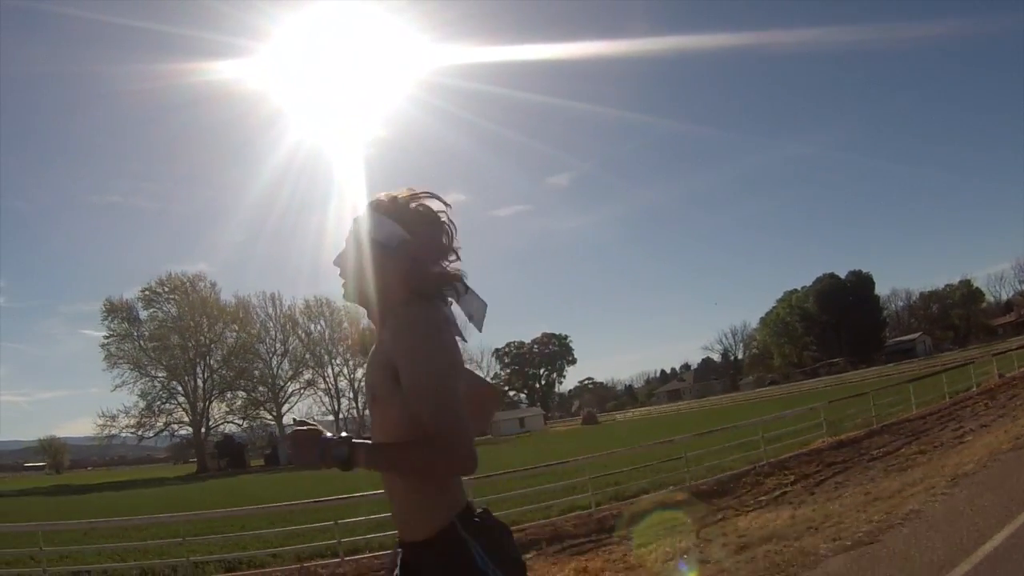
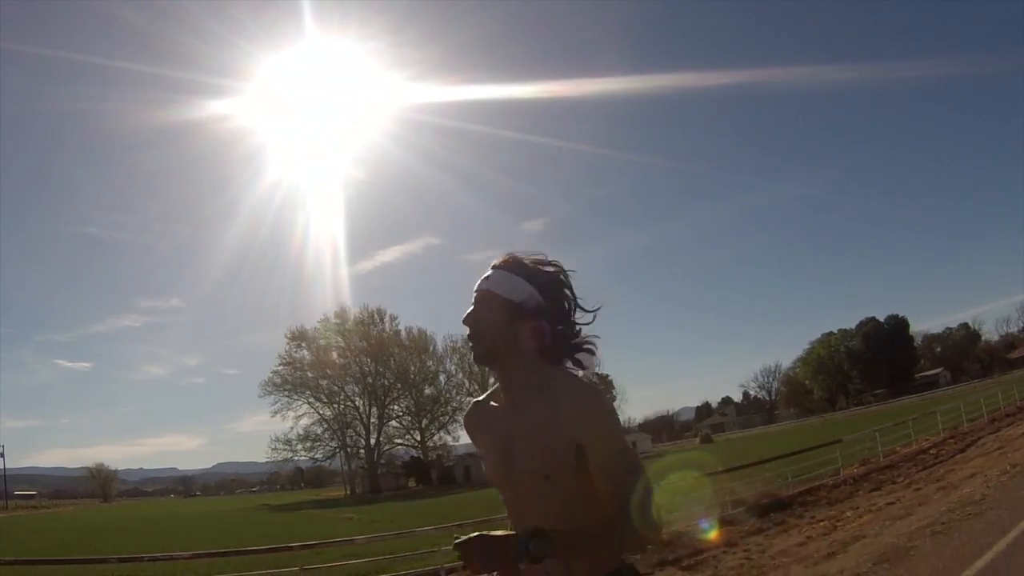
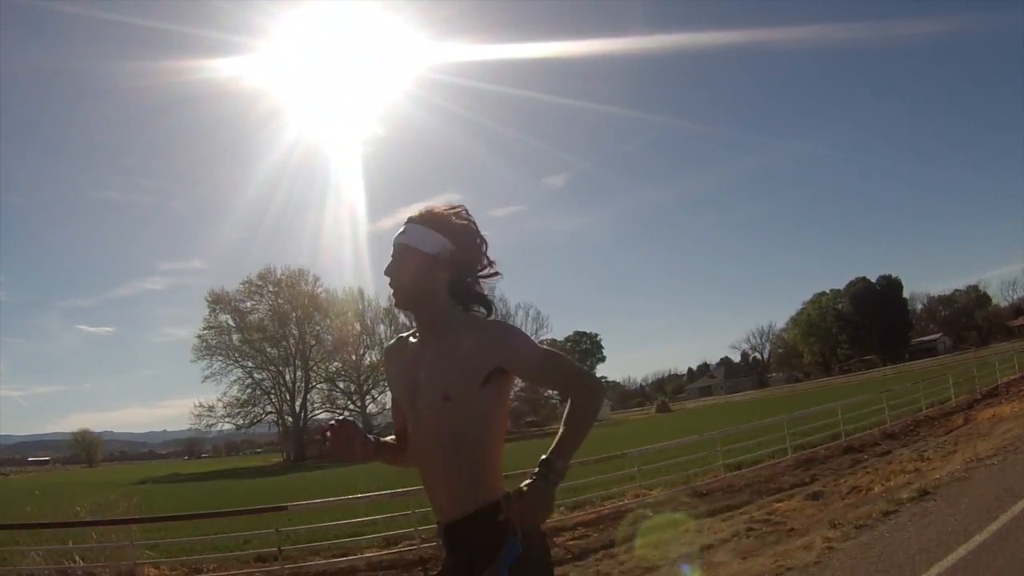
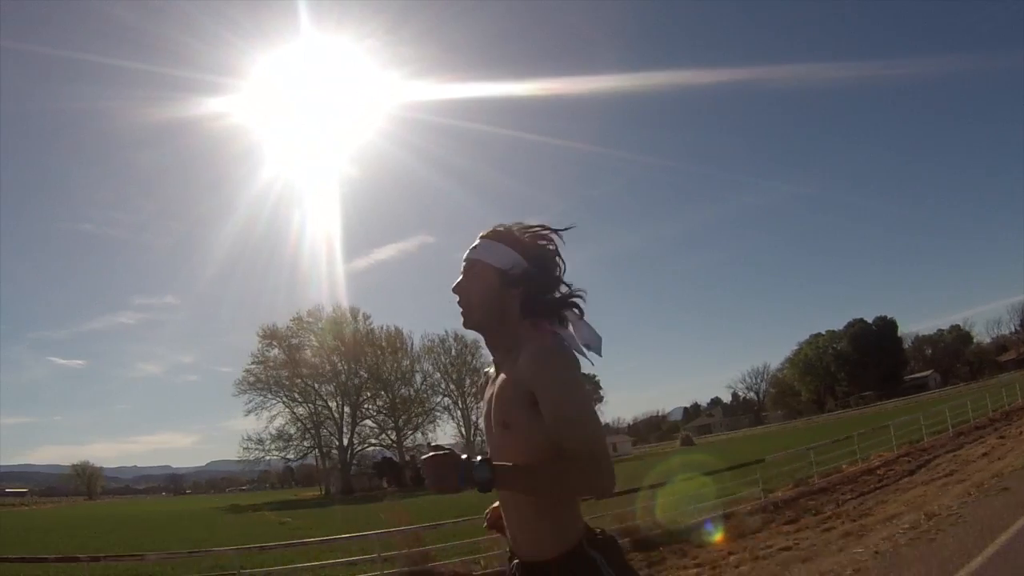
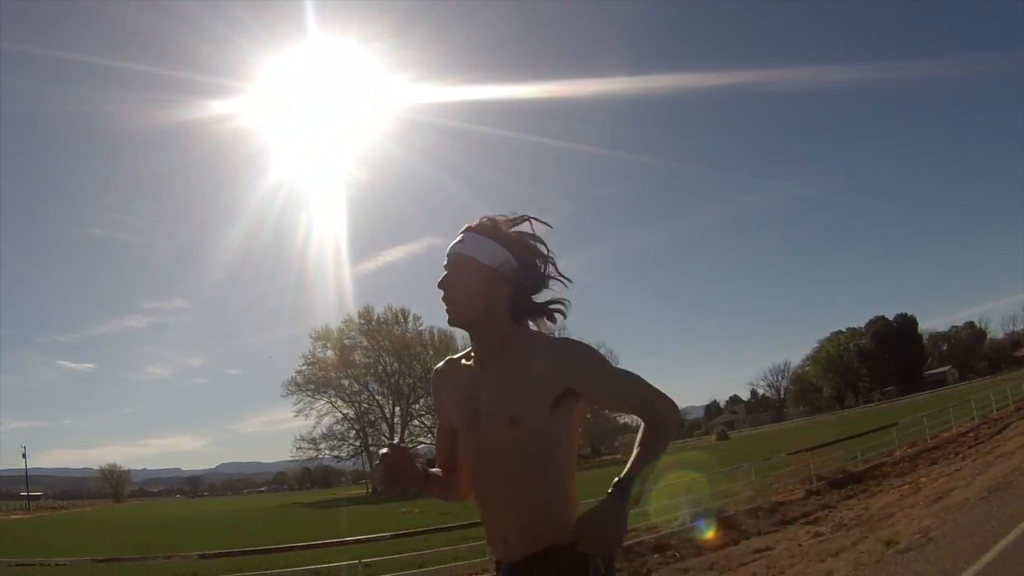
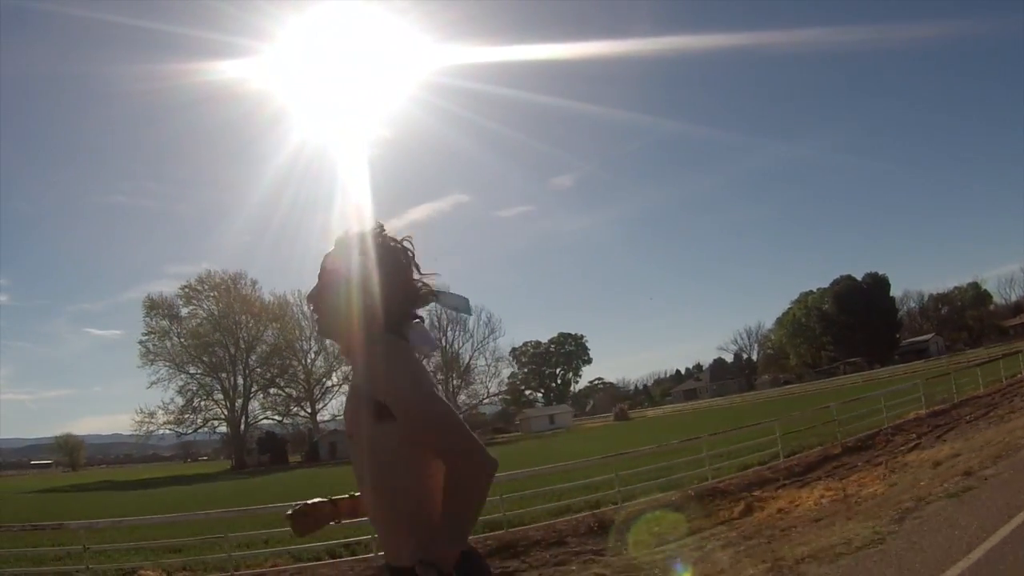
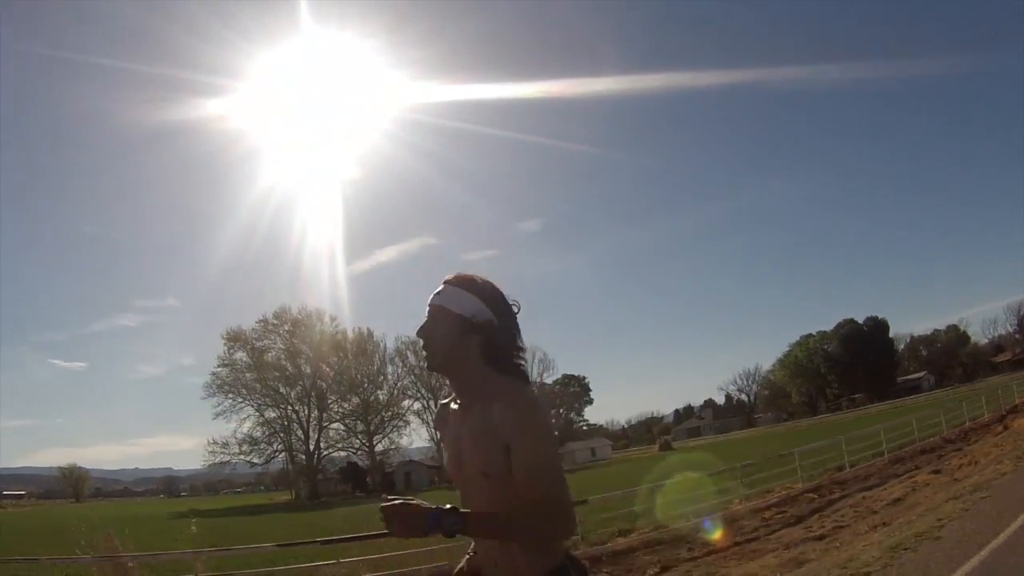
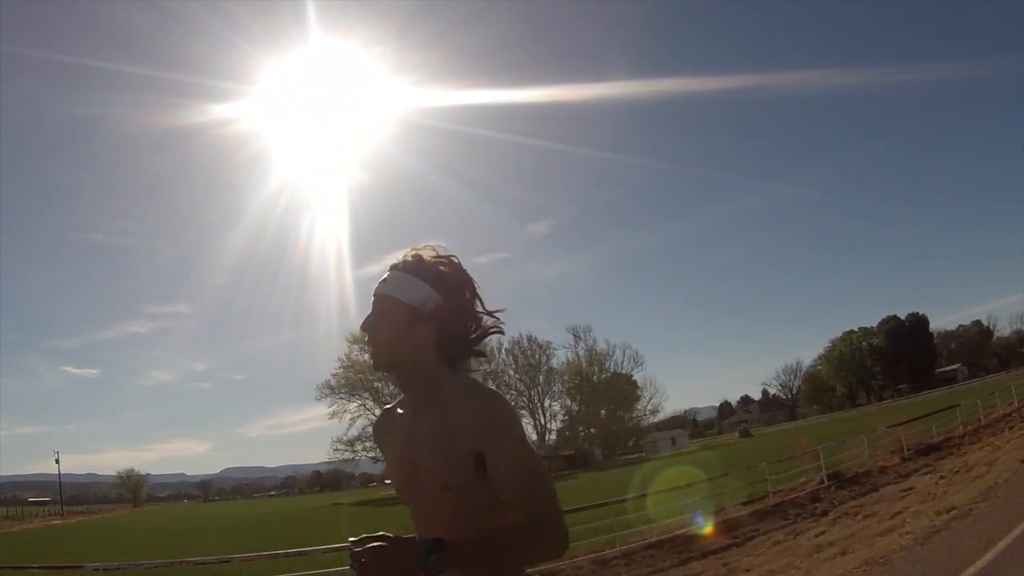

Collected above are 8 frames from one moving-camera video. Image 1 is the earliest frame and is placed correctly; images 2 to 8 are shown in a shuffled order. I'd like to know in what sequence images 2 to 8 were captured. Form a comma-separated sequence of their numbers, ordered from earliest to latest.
6, 3, 7, 4, 2, 5, 8
